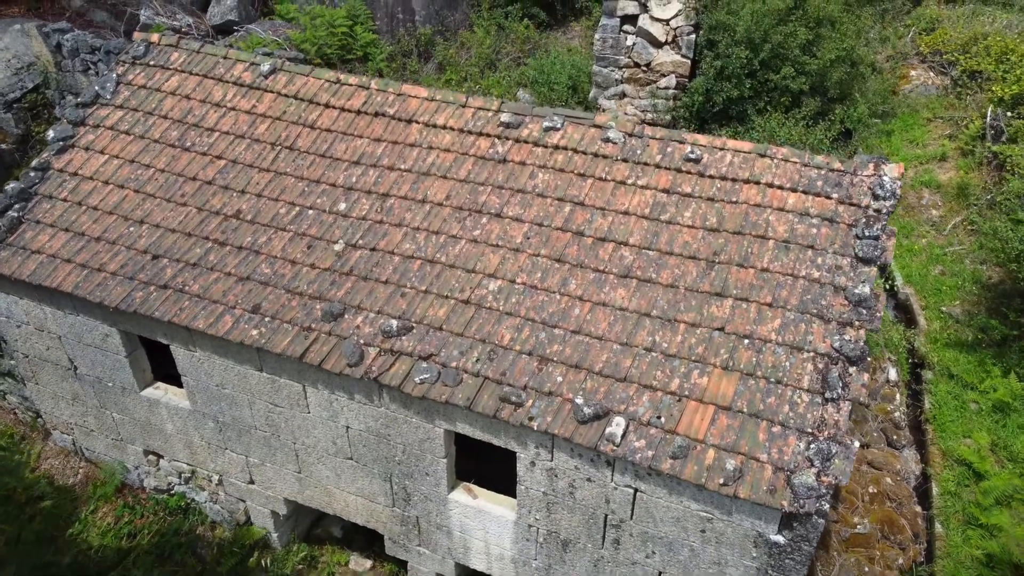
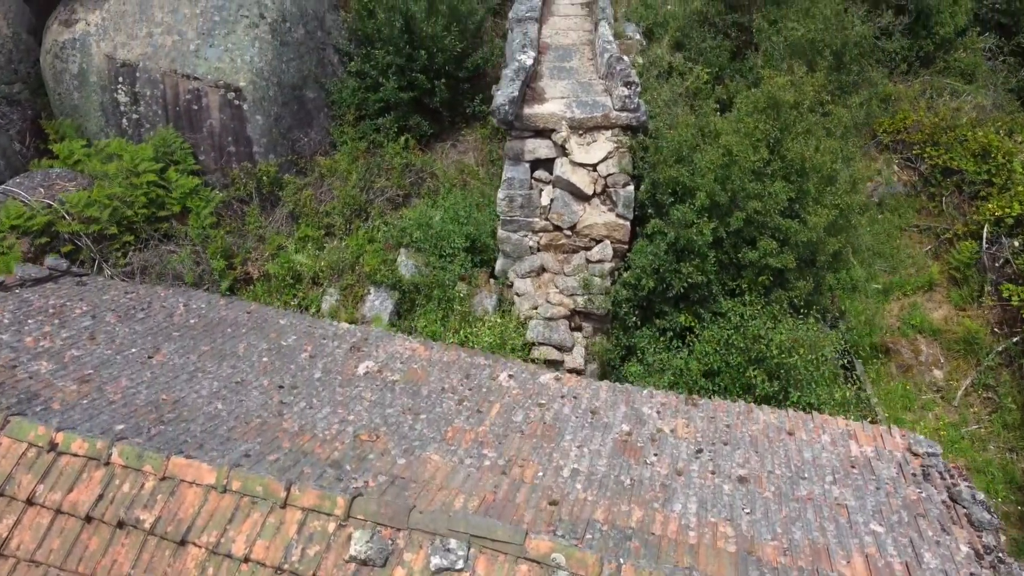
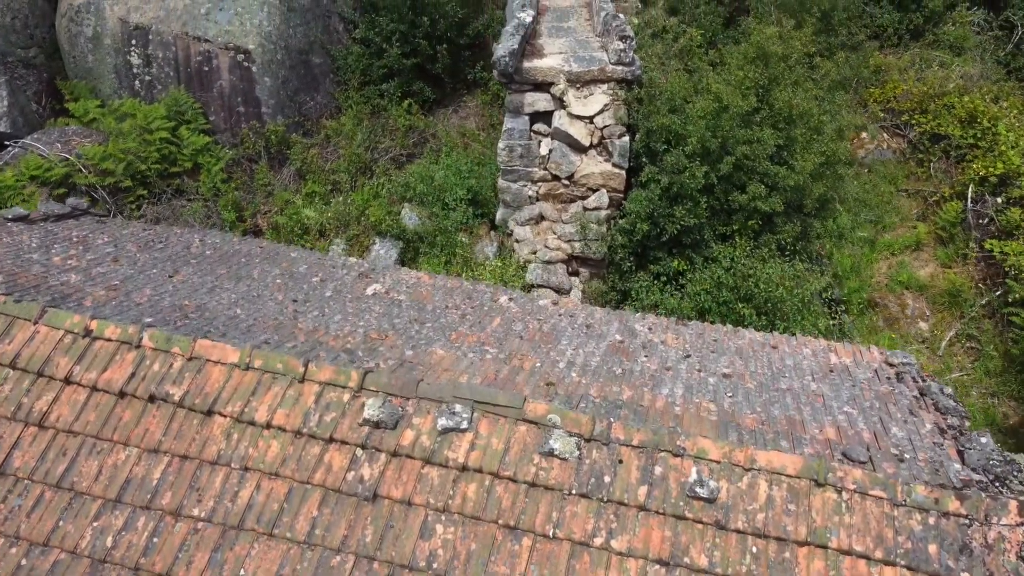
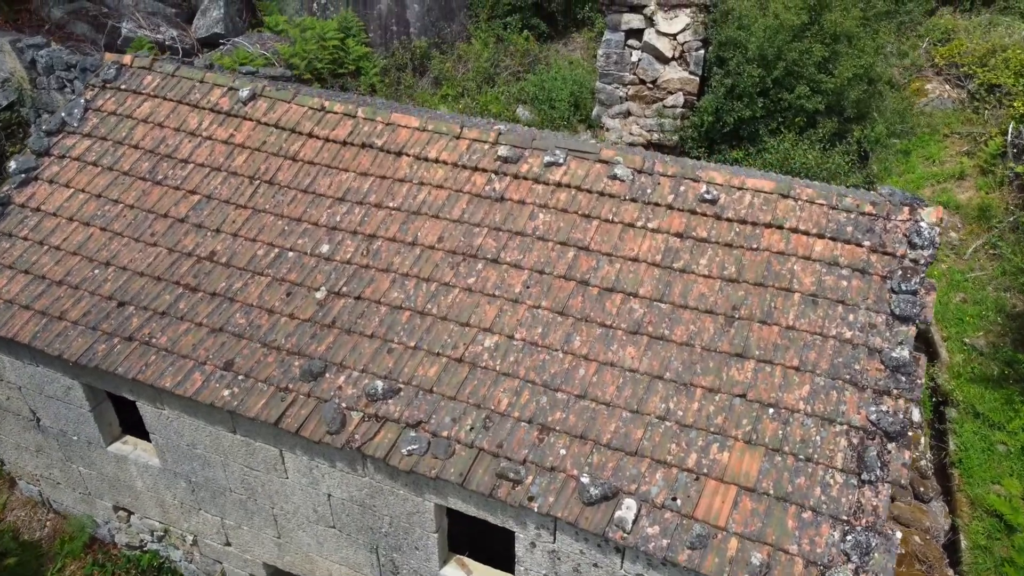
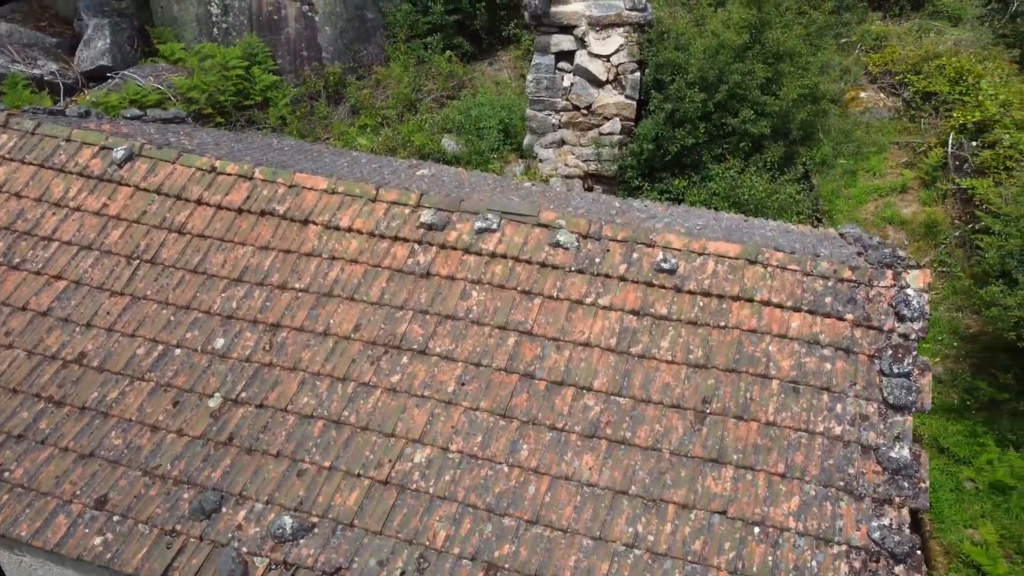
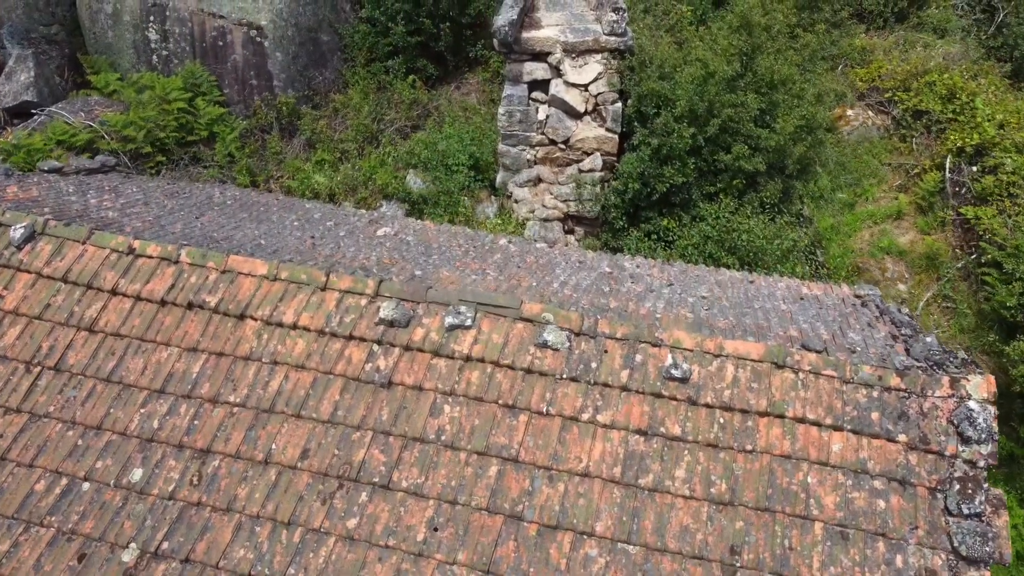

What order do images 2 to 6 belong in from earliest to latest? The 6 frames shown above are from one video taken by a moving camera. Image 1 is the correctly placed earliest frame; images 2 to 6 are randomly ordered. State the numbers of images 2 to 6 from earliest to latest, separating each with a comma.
4, 5, 6, 3, 2
